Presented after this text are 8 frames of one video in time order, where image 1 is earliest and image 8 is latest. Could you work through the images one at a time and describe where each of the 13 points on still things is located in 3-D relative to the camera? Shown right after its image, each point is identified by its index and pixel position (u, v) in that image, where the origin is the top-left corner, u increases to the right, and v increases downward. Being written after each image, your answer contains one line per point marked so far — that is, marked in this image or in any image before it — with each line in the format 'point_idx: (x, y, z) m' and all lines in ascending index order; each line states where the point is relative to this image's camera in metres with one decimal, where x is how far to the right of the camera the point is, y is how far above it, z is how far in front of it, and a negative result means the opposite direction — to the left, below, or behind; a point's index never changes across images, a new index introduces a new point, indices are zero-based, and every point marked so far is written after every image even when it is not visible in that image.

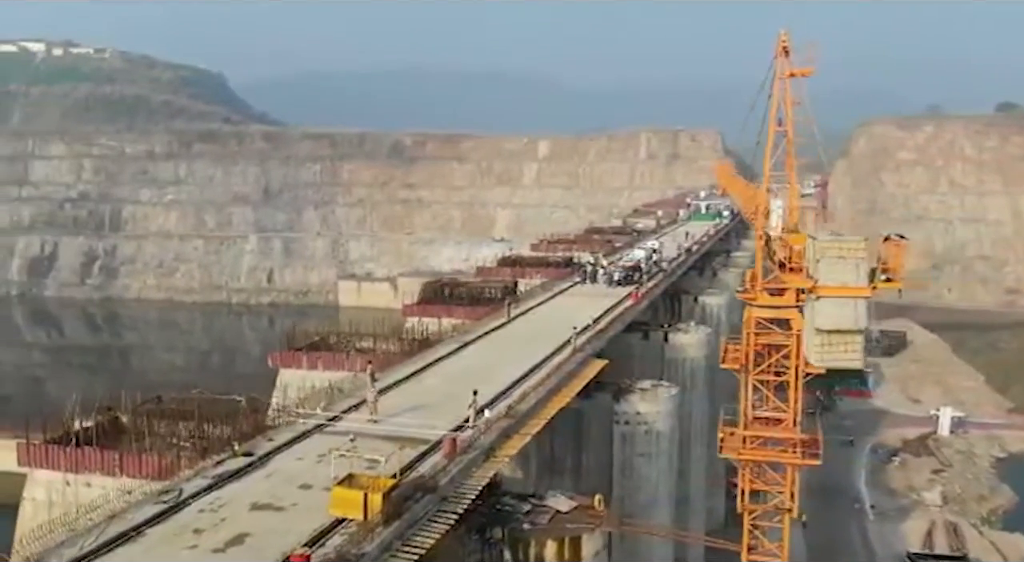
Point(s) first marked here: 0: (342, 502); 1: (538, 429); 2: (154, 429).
0: (-1.9, -2.4, +11.2) m
1: (+0.4, -2.2, +15.1) m
2: (-5.4, -2.2, +15.4) m
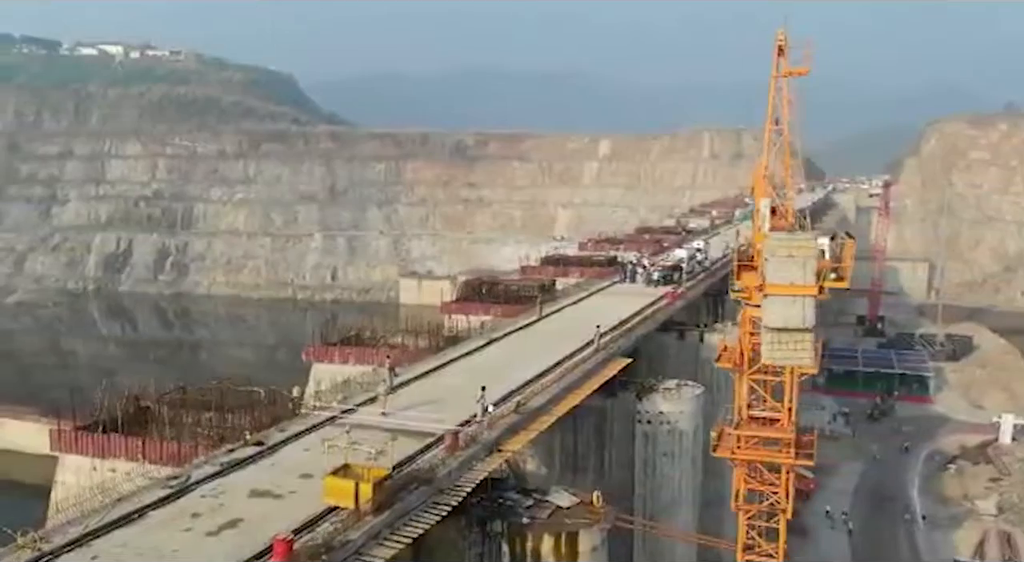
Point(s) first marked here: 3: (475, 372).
0: (-2.0, -2.3, +11.5) m
1: (+0.5, -2.2, +15.3) m
2: (-5.2, -2.1, +16.0) m
3: (-0.7, -1.6, +17.6) m
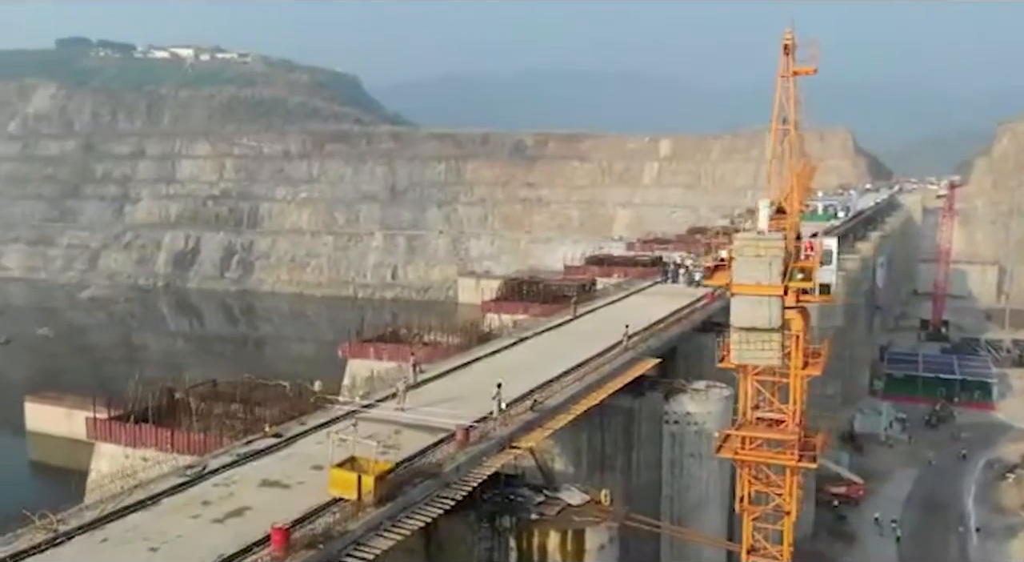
0: (-2.0, -2.3, +11.8) m
1: (+0.8, -2.2, +15.4) m
2: (-4.9, -2.1, +16.5) m
3: (-0.2, -1.5, +17.8) m
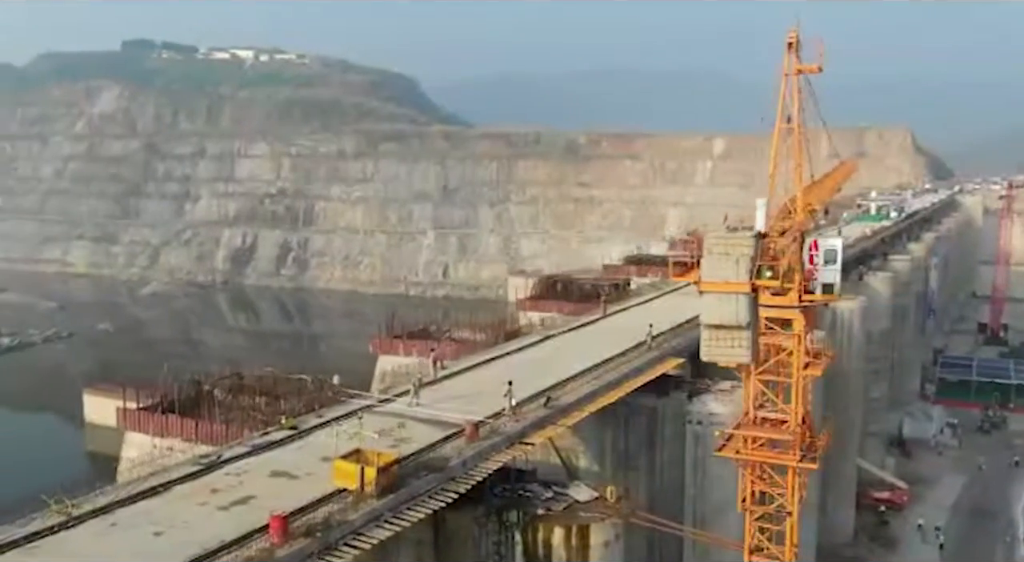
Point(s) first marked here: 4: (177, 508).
0: (-2.0, -2.3, +12.1) m
1: (+1.0, -2.1, +15.5) m
2: (-4.6, -2.0, +17.0) m
3: (+0.1, -1.5, +18.0) m
4: (-3.8, -2.6, +11.6) m
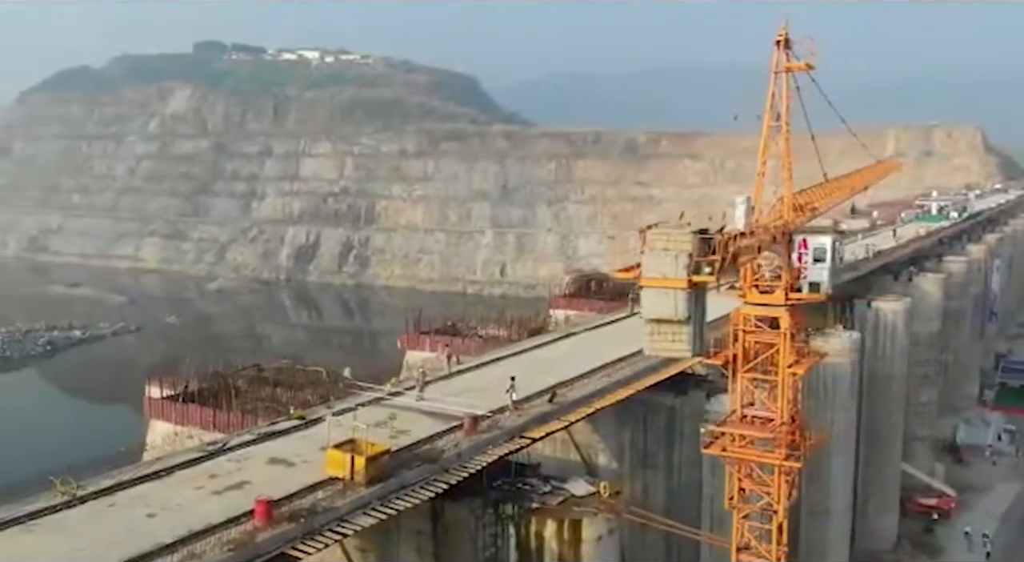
0: (-2.2, -2.2, +12.4) m
1: (+1.0, -2.1, +15.7) m
2: (-4.4, -1.9, +17.5) m
3: (+0.4, -1.5, +18.2) m
4: (-4.0, -2.5, +12.1) m
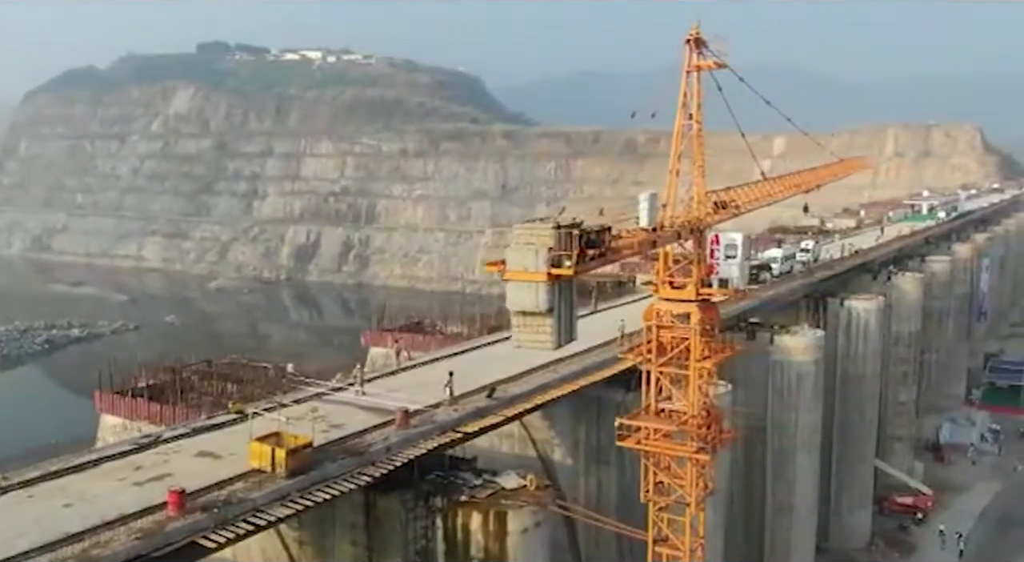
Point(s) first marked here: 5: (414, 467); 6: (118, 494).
0: (-3.2, -2.1, +12.6) m
1: (+0.1, -2.0, +15.8) m
2: (-5.4, -1.8, +17.7) m
3: (-0.6, -1.4, +18.4) m
4: (-5.0, -2.4, +12.3) m
5: (-1.4, -2.7, +14.9) m
6: (-4.6, -2.5, +11.9) m
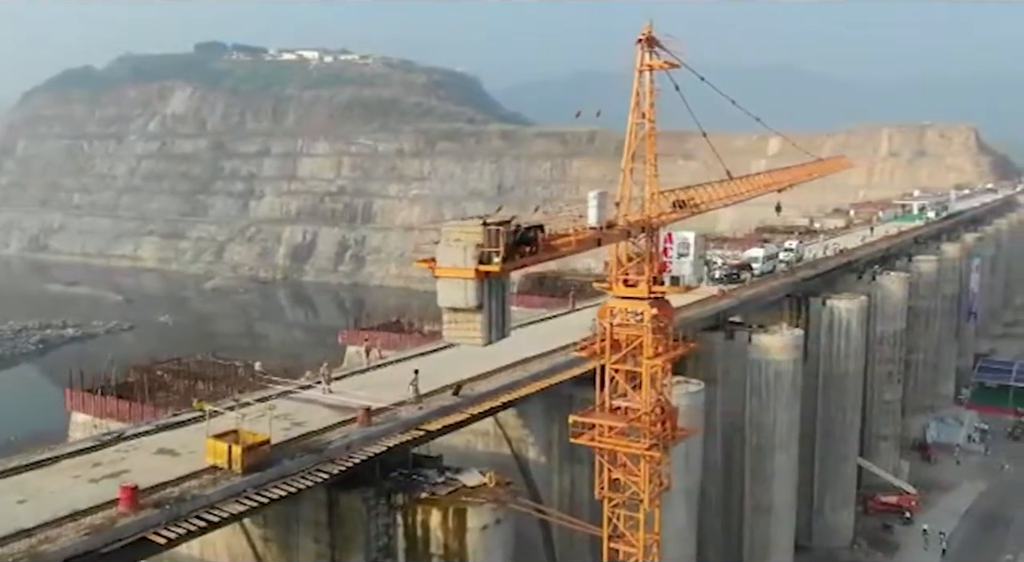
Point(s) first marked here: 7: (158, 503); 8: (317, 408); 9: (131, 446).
0: (-3.7, -2.1, +12.7) m
1: (-0.5, -2.0, +15.9) m
2: (-5.9, -1.8, +17.8) m
3: (-1.1, -1.4, +18.4) m
4: (-5.6, -2.4, +12.4) m
5: (-2.0, -2.7, +15.0) m
6: (-5.1, -2.5, +12.0) m
7: (-4.0, -2.5, +11.7) m
8: (-2.9, -1.9, +15.2) m
9: (-5.1, -2.2, +13.7) m
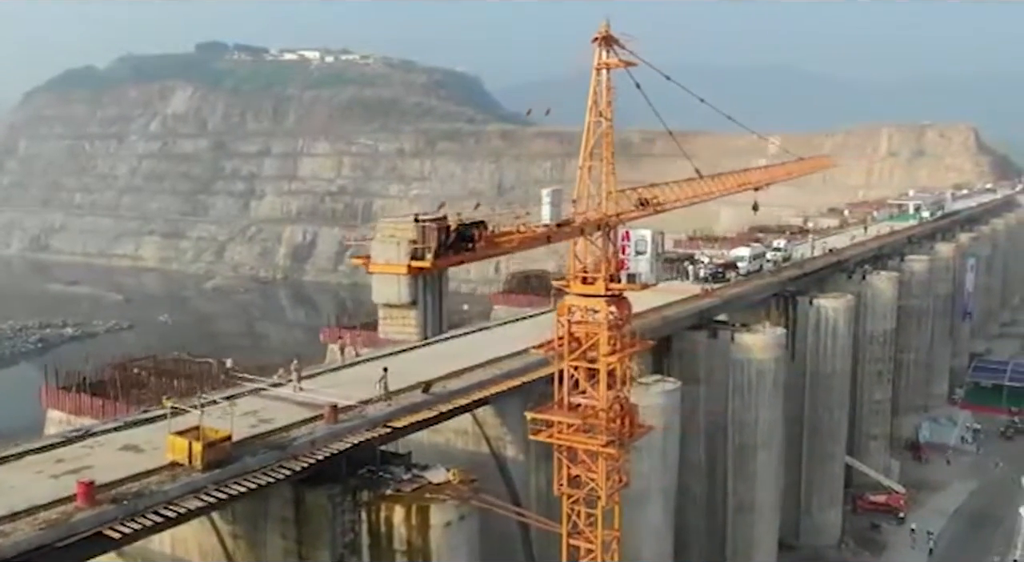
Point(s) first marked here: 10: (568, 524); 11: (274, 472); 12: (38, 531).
0: (-4.2, -2.1, +12.8) m
1: (-0.9, -2.0, +16.0) m
2: (-6.4, -1.8, +17.9) m
3: (-1.6, -1.3, +18.5) m
4: (-6.1, -2.4, +12.5) m
5: (-2.4, -2.7, +15.1) m
6: (-5.6, -2.4, +12.0) m
7: (-4.5, -2.5, +11.8) m
8: (-3.4, -1.9, +15.3) m
9: (-5.6, -2.2, +13.8) m
10: (+1.1, -4.2, +17.6) m
11: (-3.1, -2.4, +13.1) m
12: (-5.0, -2.6, +10.8) m
